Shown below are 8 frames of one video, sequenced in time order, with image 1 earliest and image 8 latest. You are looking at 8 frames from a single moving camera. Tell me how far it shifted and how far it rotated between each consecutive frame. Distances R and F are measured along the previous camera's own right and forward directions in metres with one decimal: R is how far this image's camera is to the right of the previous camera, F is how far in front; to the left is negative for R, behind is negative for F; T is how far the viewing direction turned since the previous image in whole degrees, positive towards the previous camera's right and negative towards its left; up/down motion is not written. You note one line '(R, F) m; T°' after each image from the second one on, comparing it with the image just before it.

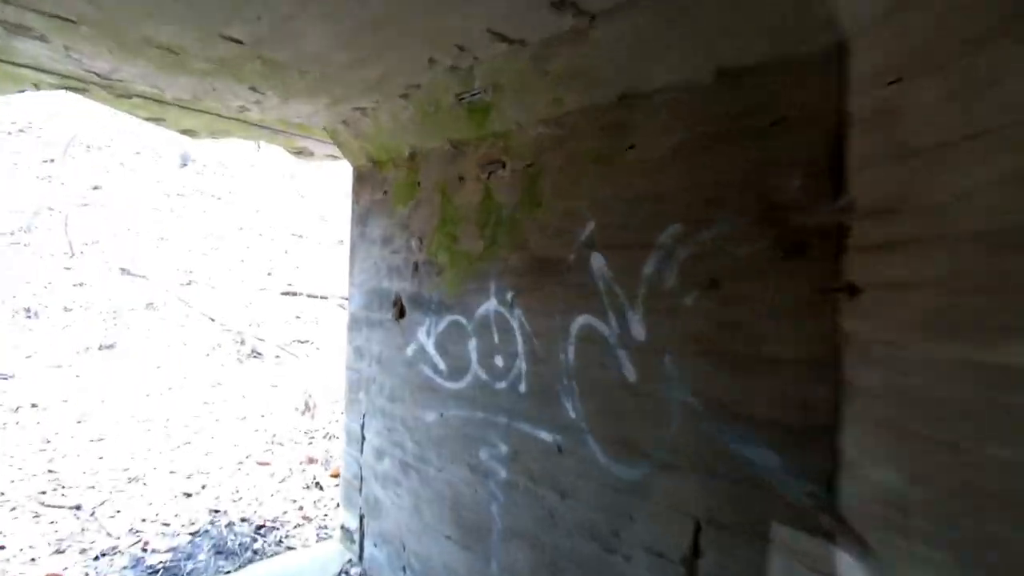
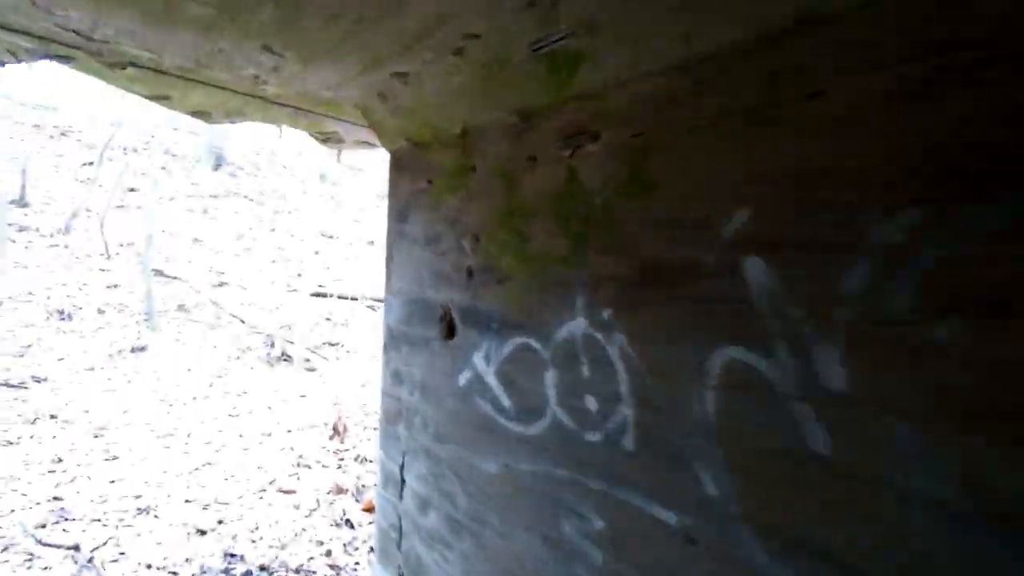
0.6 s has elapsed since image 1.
(-0.2, +0.5) m; -3°
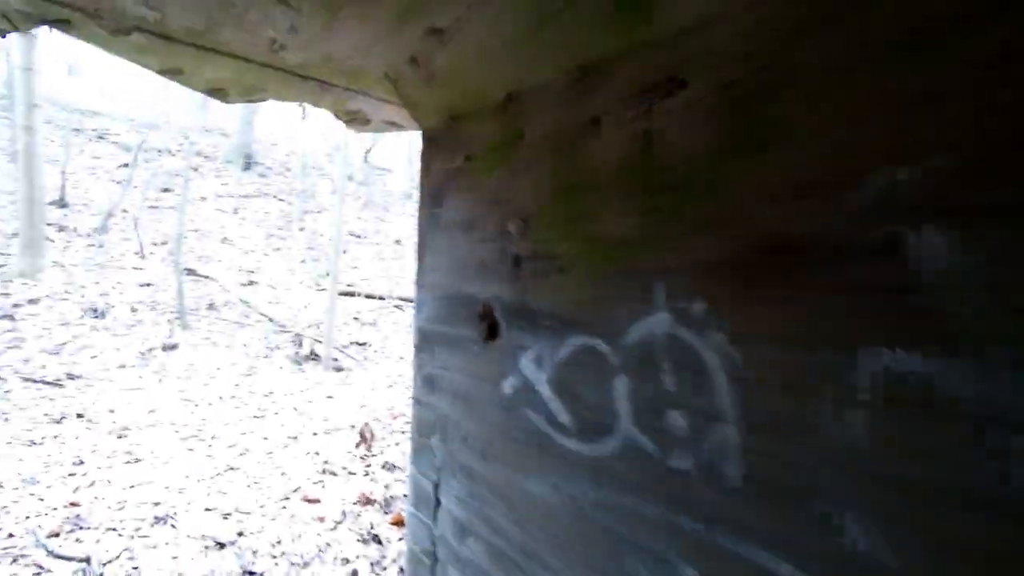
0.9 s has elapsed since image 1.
(-0.1, +0.3) m; -3°
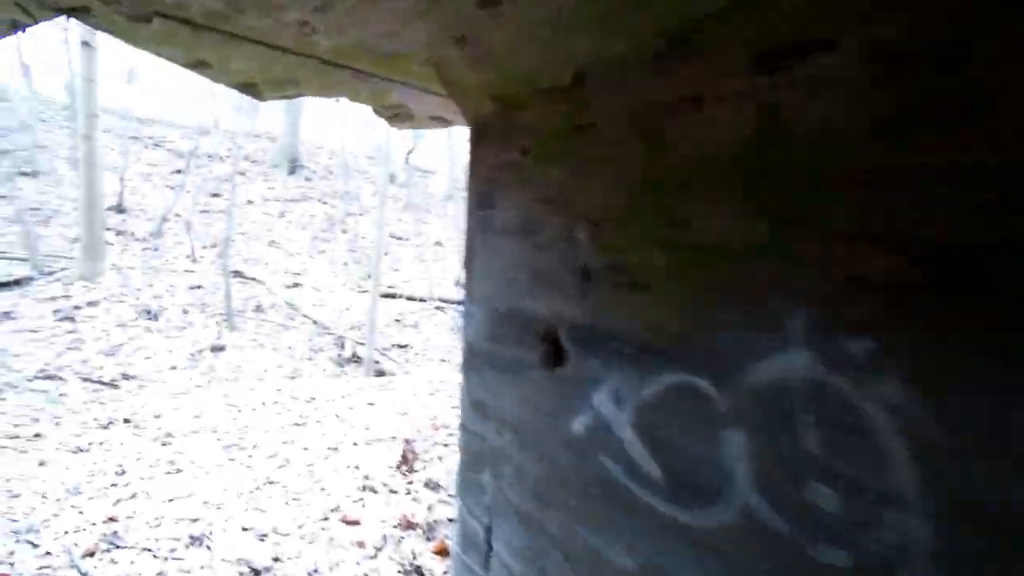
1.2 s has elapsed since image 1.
(-0.1, +0.2) m; -4°
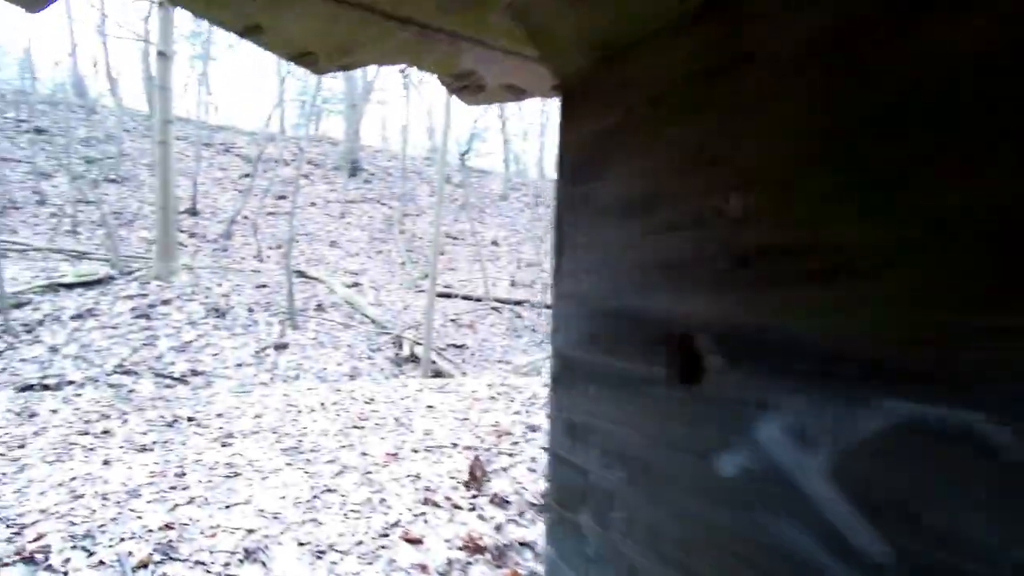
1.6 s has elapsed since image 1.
(-0.1, +0.3) m; -6°
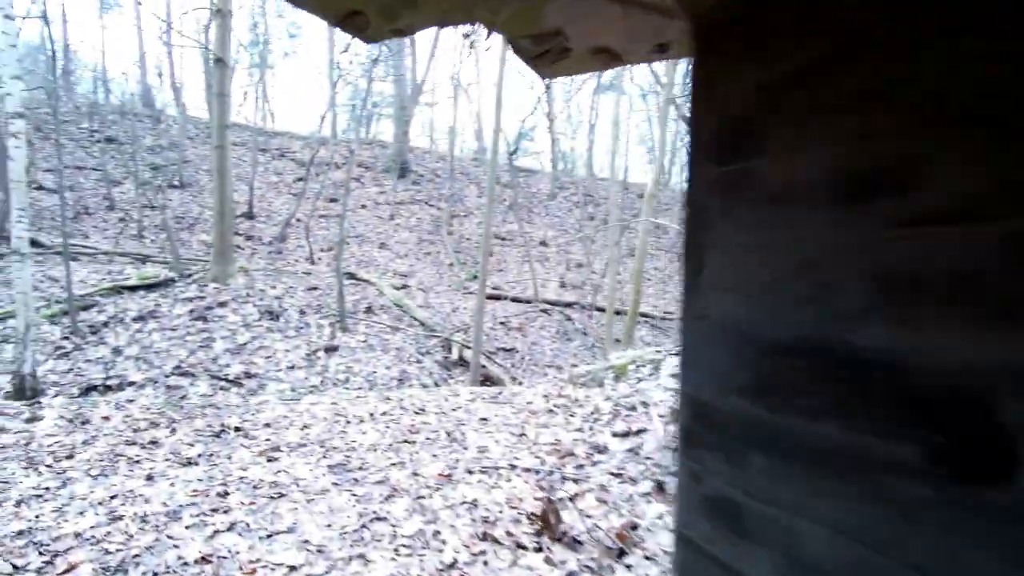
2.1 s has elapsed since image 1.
(-0.1, +0.4) m; -5°
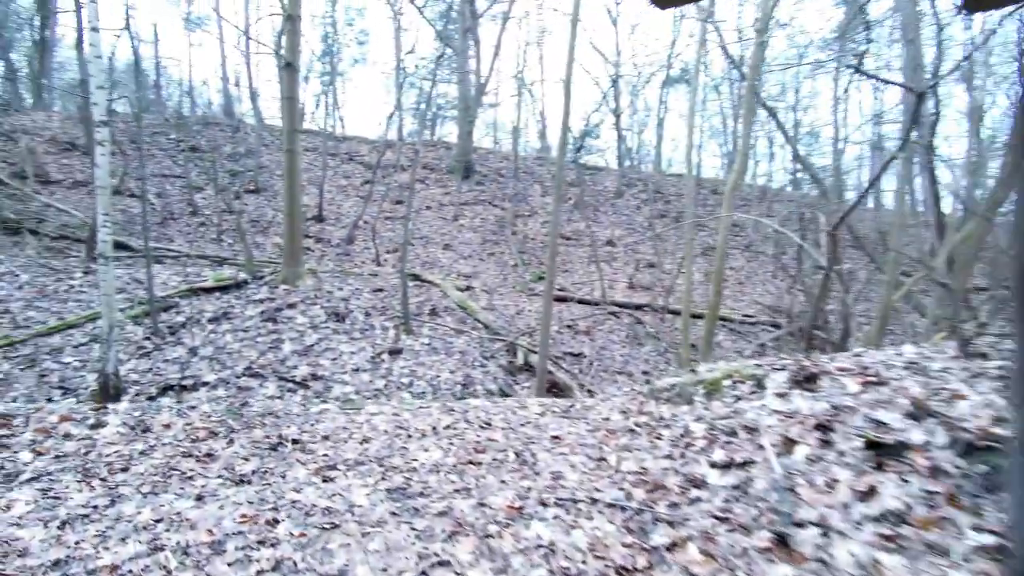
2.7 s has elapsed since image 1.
(-0.1, +0.5) m; -7°
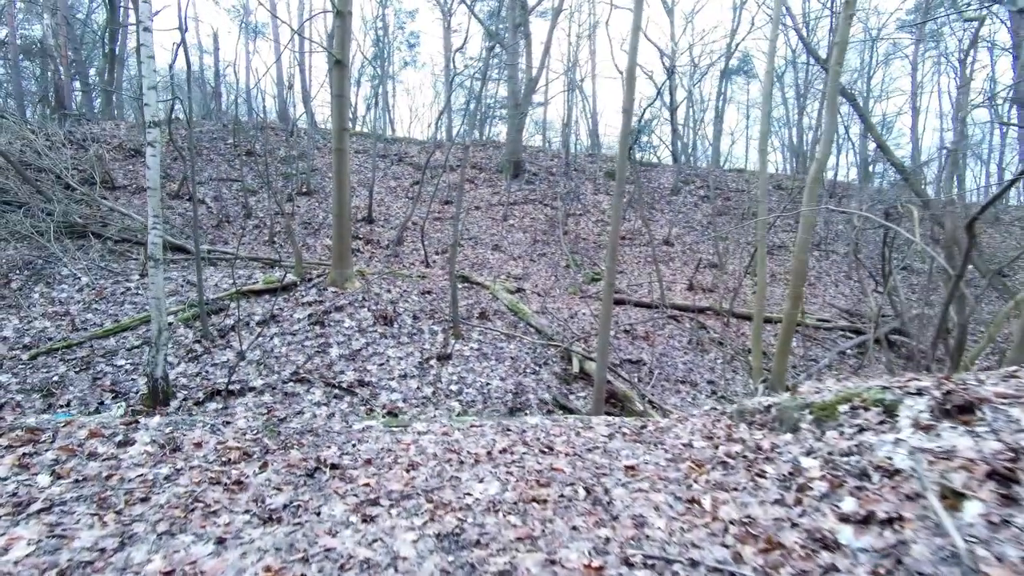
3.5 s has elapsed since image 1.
(-0.1, +0.6) m; -5°
